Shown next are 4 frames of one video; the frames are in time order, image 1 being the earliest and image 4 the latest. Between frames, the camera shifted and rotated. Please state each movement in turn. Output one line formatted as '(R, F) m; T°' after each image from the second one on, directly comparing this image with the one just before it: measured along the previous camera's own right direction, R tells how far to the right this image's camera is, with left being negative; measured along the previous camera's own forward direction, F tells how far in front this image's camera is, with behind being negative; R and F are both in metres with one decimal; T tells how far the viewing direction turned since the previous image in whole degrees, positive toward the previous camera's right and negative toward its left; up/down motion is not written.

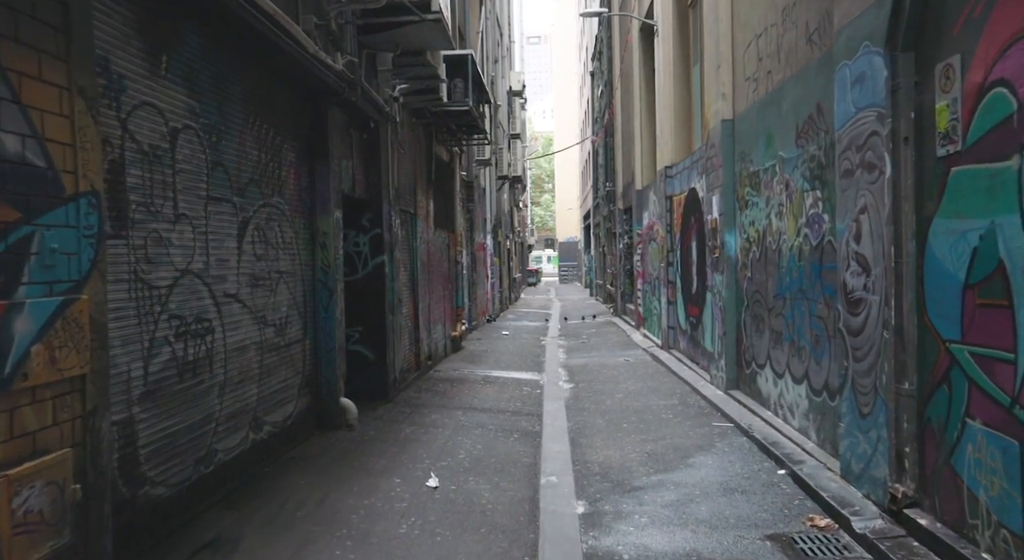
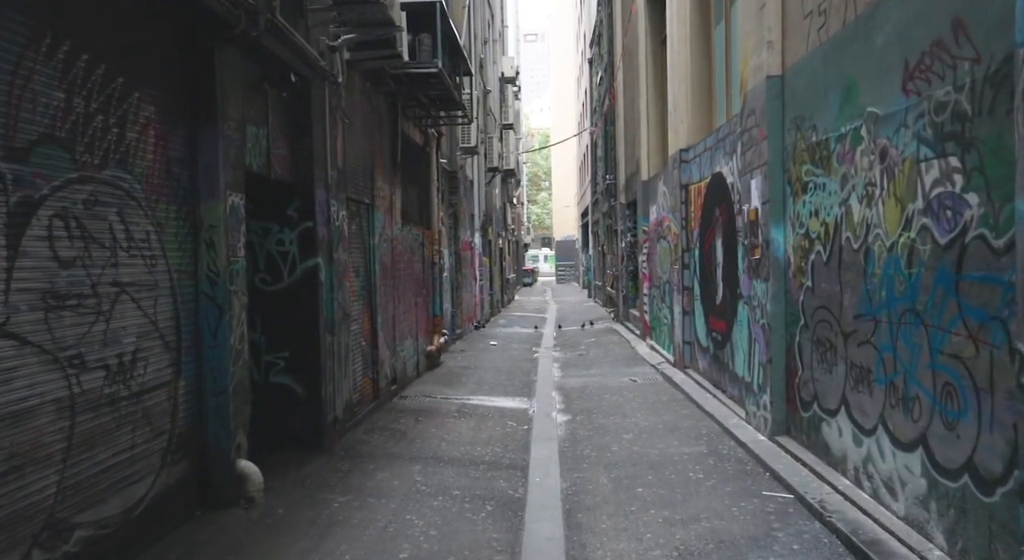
(+0.2, +2.4) m; 0°
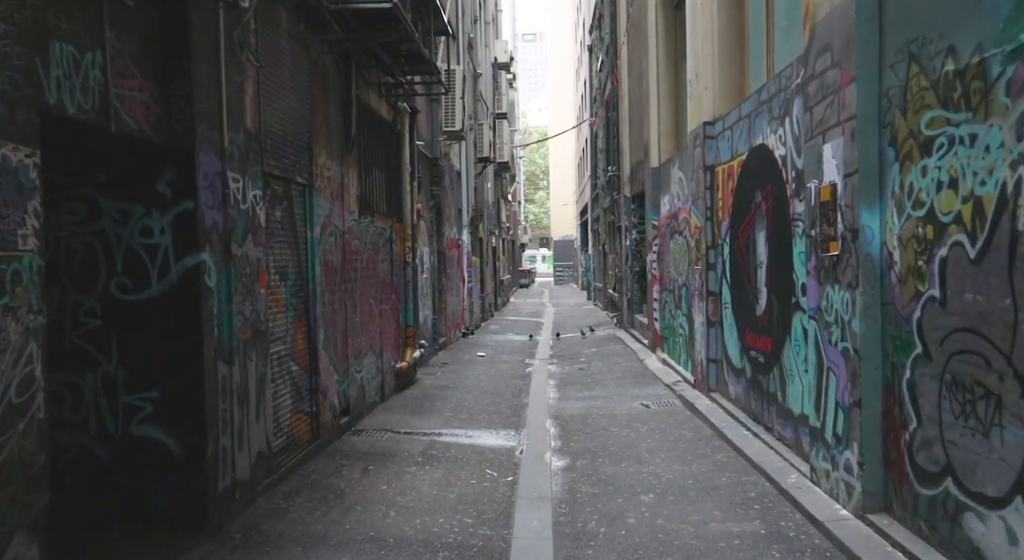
(+0.2, +2.3) m; 0°
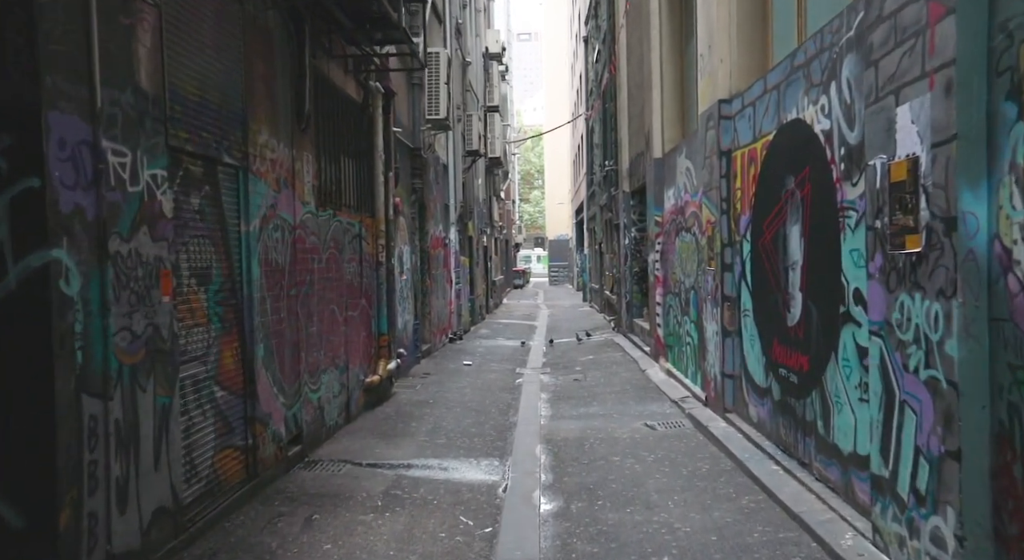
(+0.1, +1.4) m; 0°
